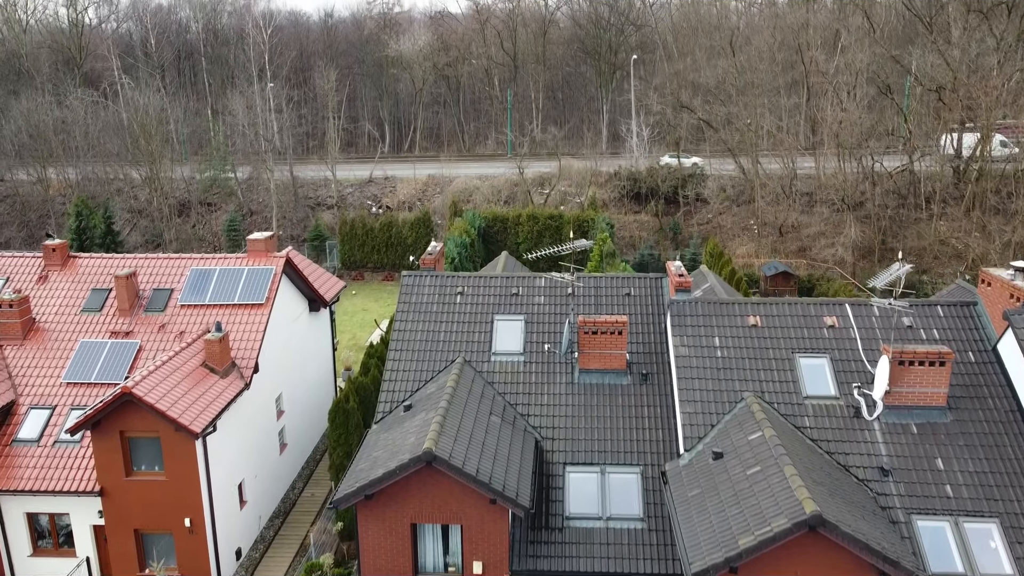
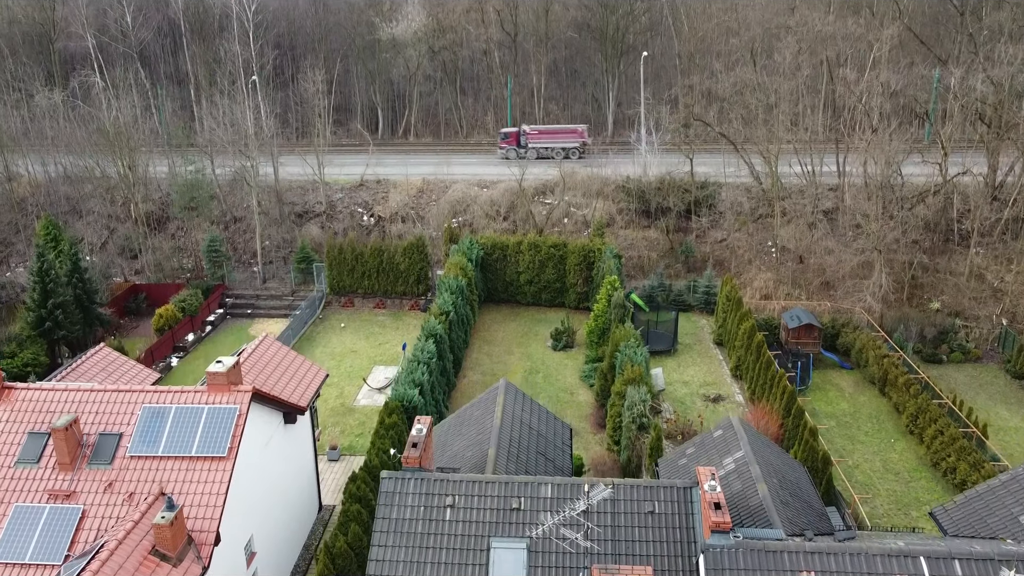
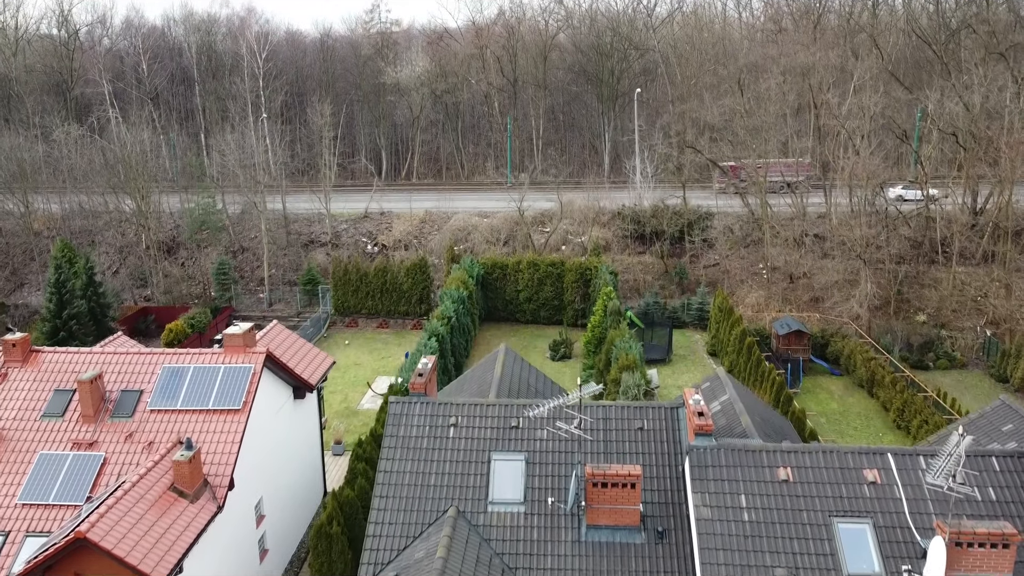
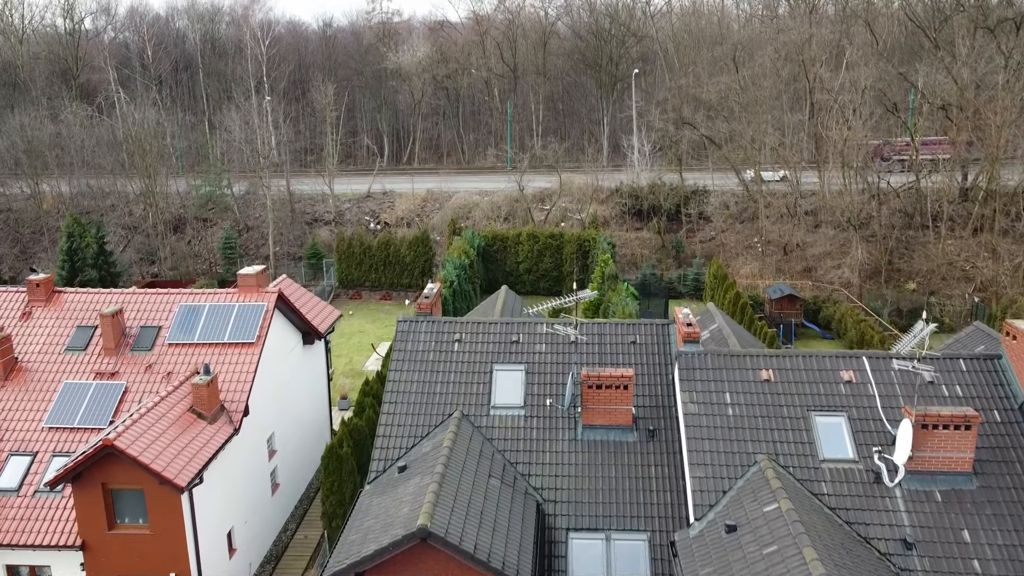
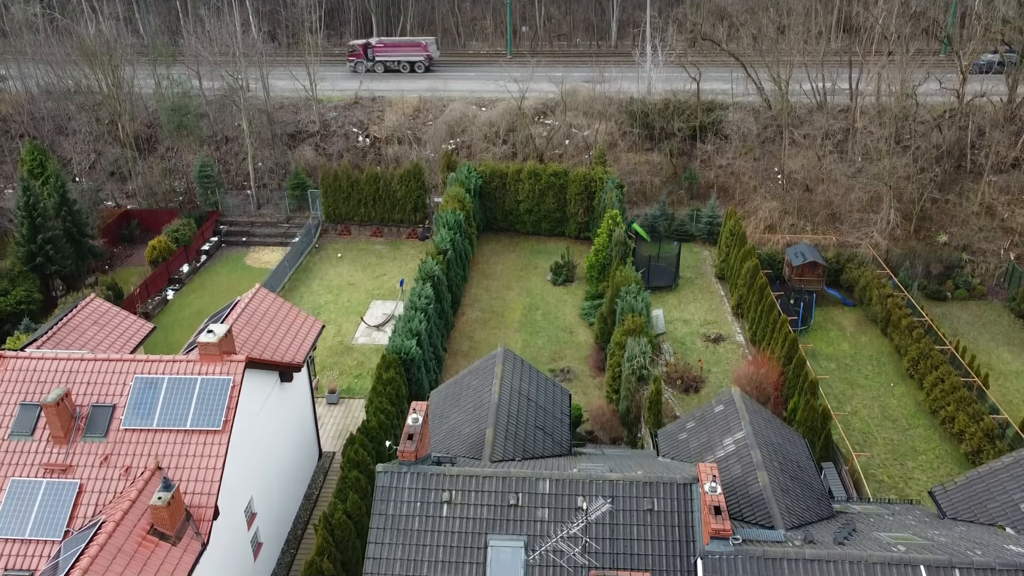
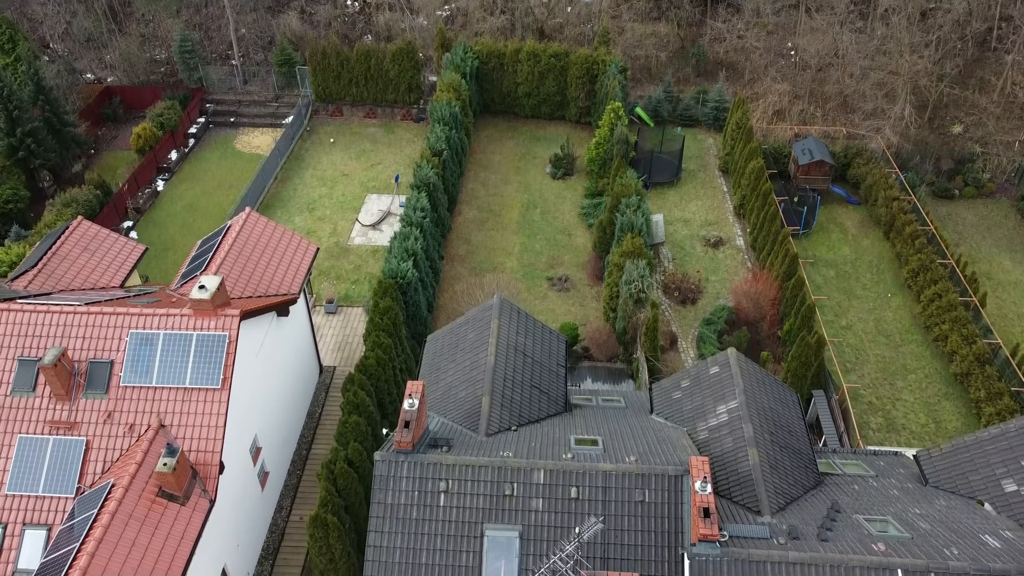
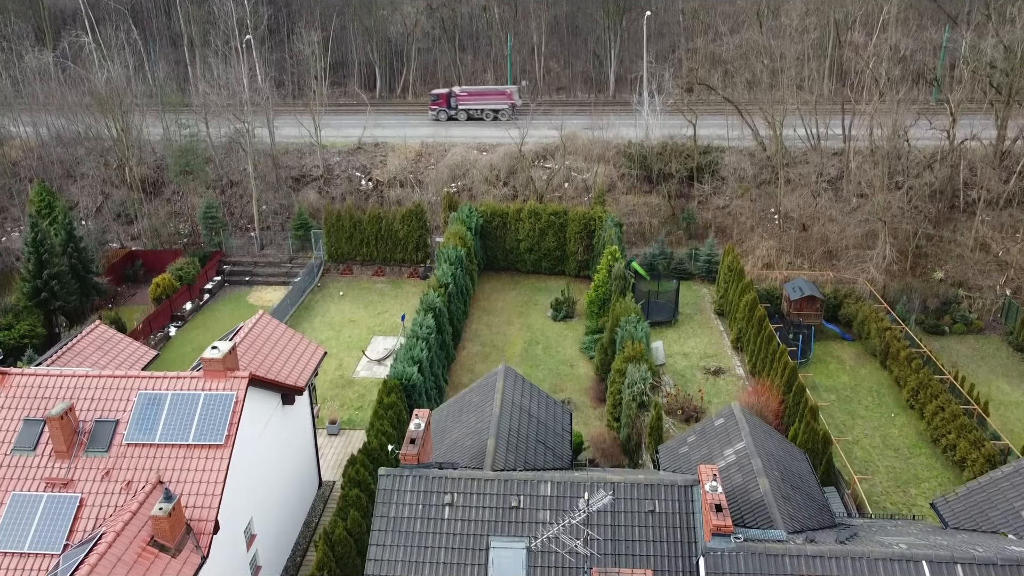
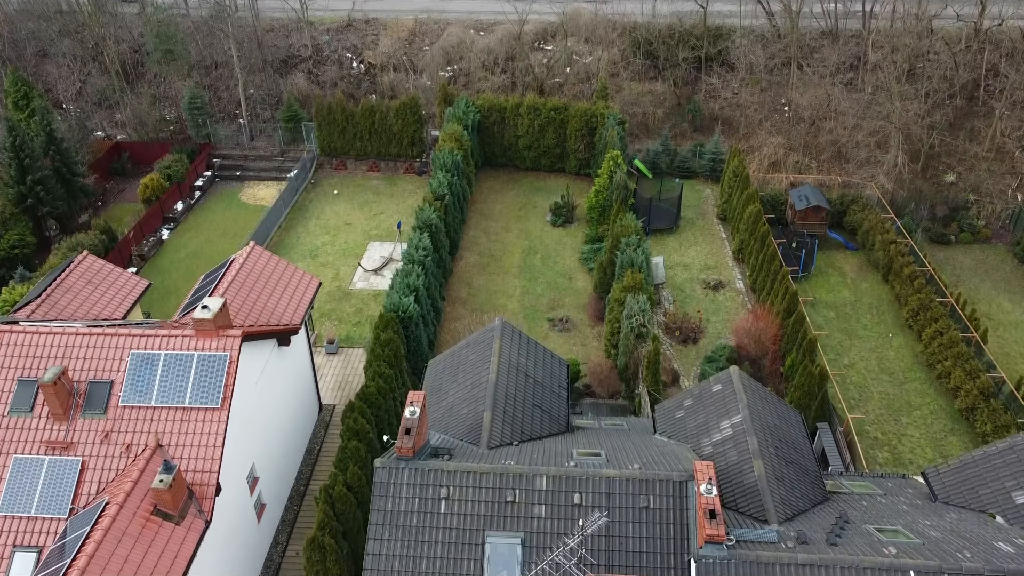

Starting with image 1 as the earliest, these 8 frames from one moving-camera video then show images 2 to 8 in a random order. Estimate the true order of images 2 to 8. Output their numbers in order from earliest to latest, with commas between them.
4, 3, 2, 7, 5, 8, 6
